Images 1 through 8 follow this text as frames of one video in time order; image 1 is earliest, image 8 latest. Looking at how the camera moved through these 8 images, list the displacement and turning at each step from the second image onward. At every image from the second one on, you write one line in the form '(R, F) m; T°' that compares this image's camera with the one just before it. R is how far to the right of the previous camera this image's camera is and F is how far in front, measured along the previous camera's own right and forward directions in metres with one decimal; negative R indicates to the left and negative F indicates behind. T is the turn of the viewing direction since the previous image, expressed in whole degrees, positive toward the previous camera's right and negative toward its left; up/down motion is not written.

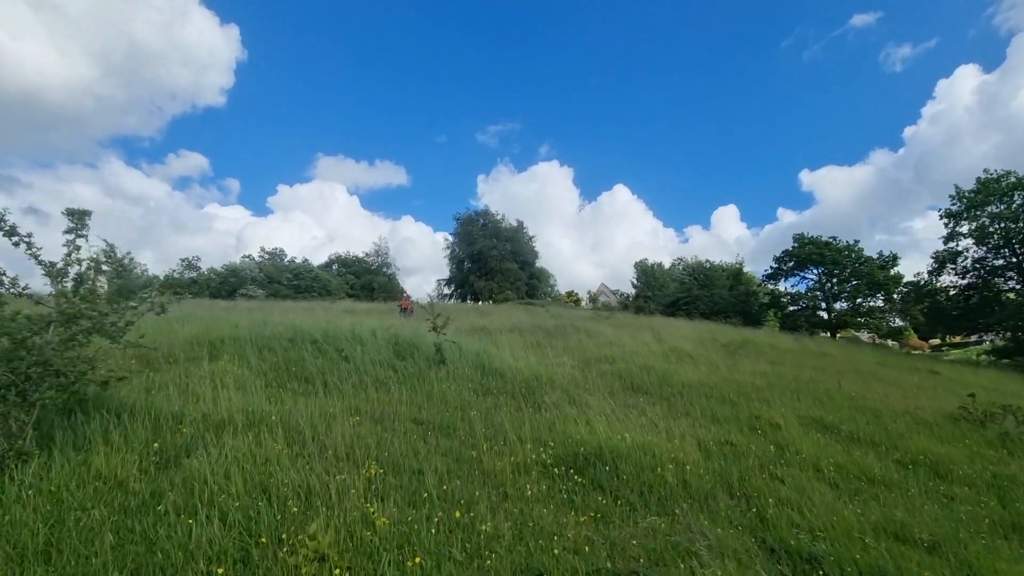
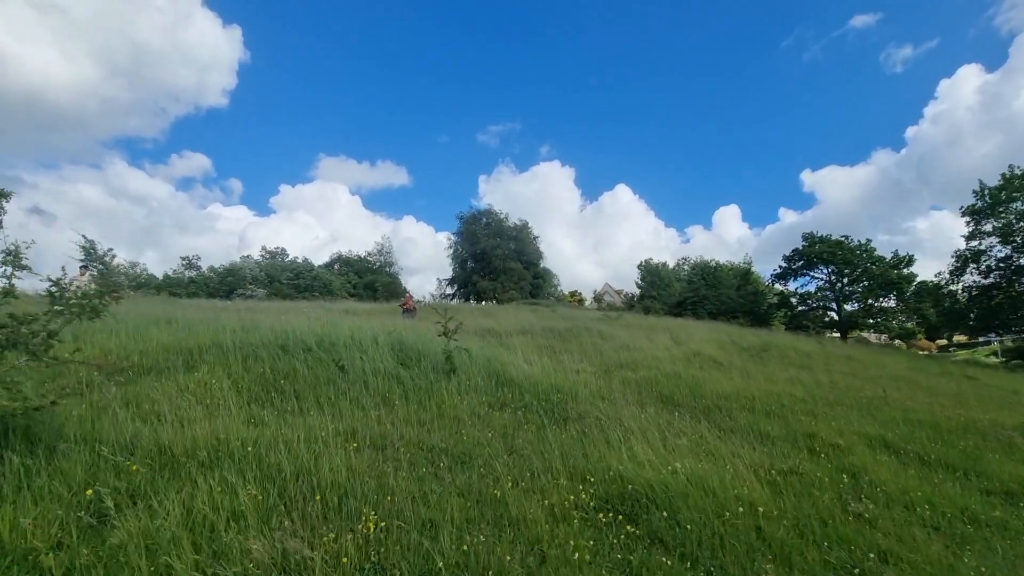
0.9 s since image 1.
(-0.2, +0.9) m; 0°
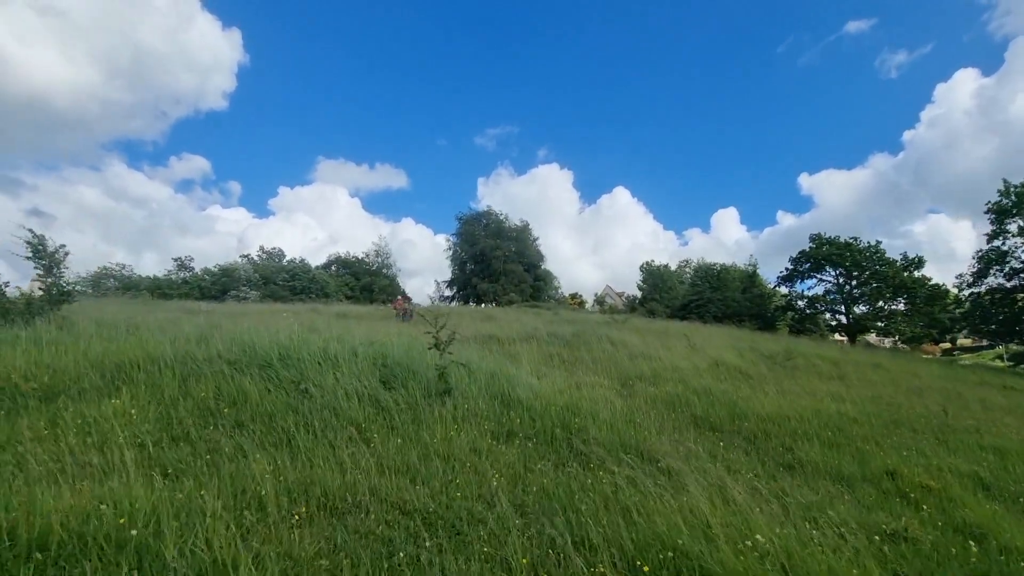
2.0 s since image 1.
(-0.1, +1.2) m; 0°
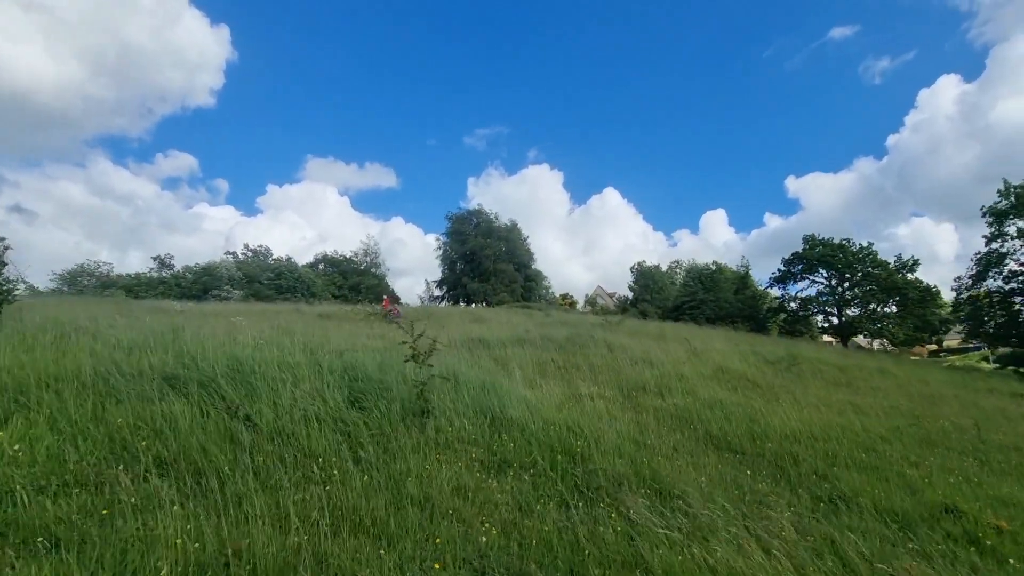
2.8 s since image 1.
(0.0, +0.8) m; +1°
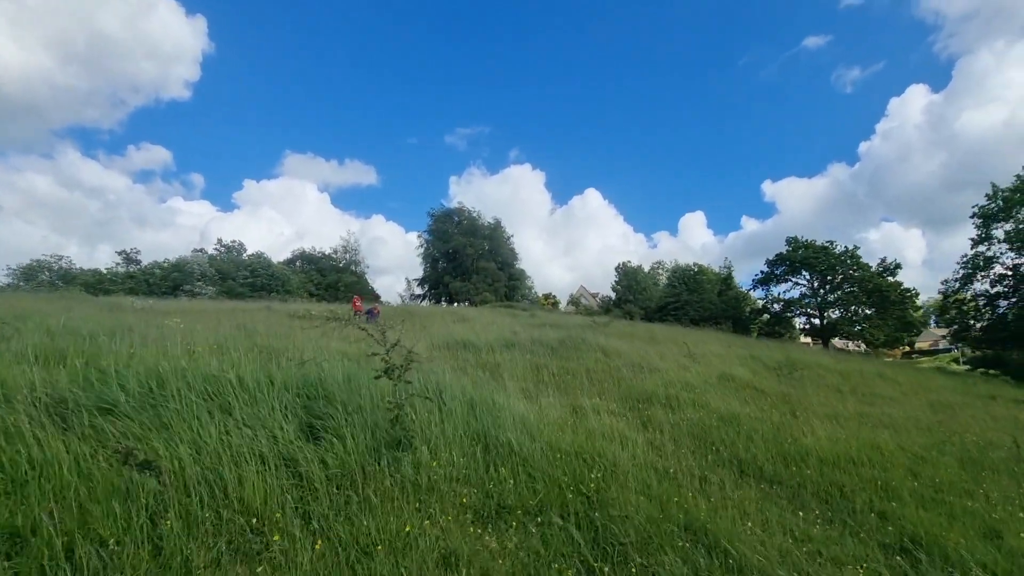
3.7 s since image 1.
(-0.2, +0.9) m; +2°
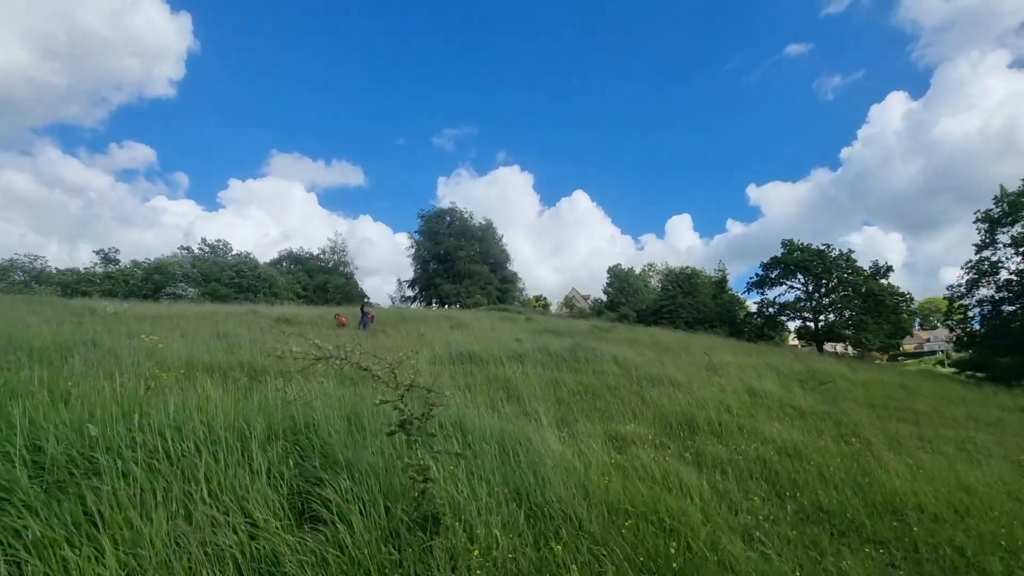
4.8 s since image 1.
(-0.4, +0.9) m; +1°
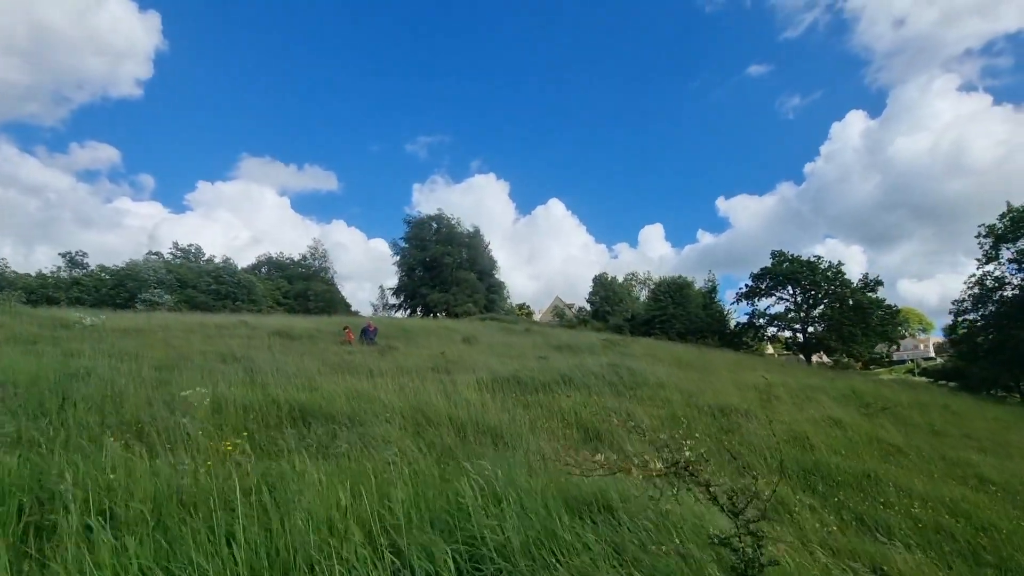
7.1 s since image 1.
(-1.4, +1.1) m; +3°
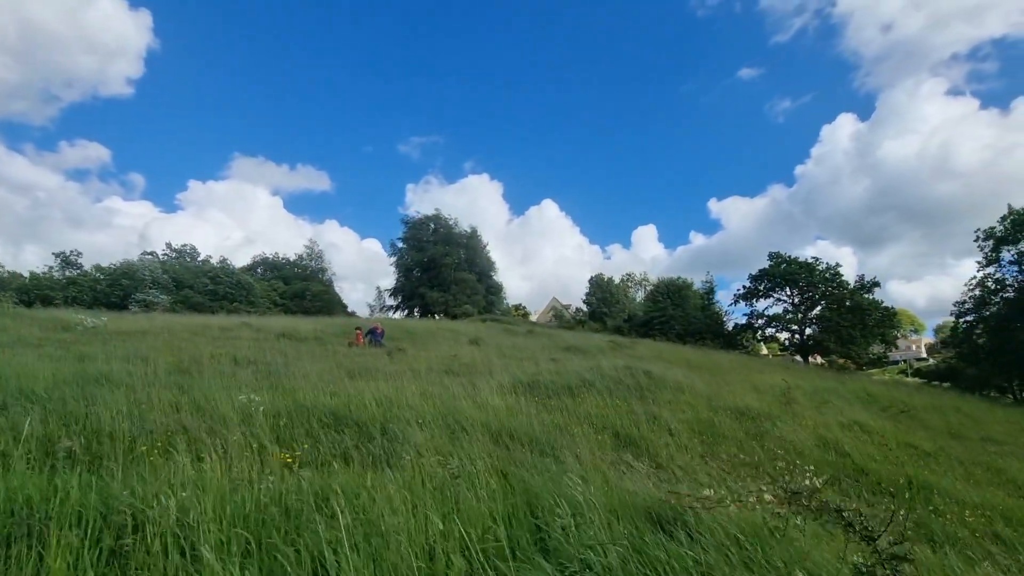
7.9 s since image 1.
(-0.5, +0.1) m; +1°
